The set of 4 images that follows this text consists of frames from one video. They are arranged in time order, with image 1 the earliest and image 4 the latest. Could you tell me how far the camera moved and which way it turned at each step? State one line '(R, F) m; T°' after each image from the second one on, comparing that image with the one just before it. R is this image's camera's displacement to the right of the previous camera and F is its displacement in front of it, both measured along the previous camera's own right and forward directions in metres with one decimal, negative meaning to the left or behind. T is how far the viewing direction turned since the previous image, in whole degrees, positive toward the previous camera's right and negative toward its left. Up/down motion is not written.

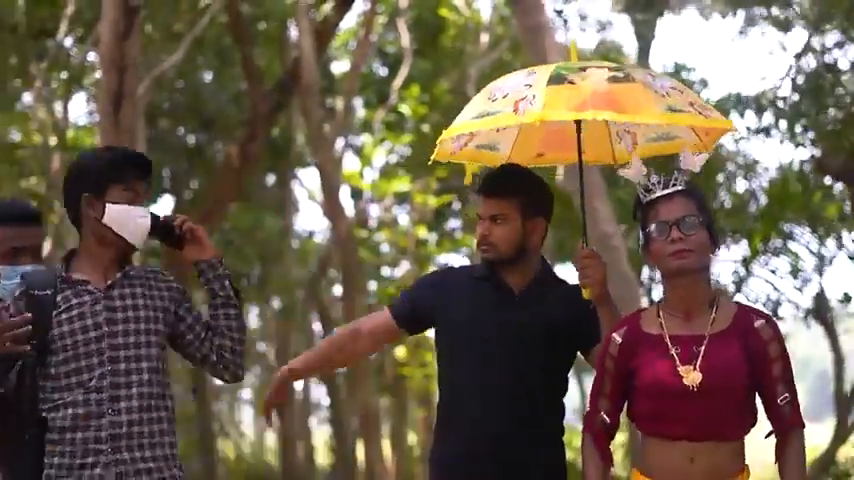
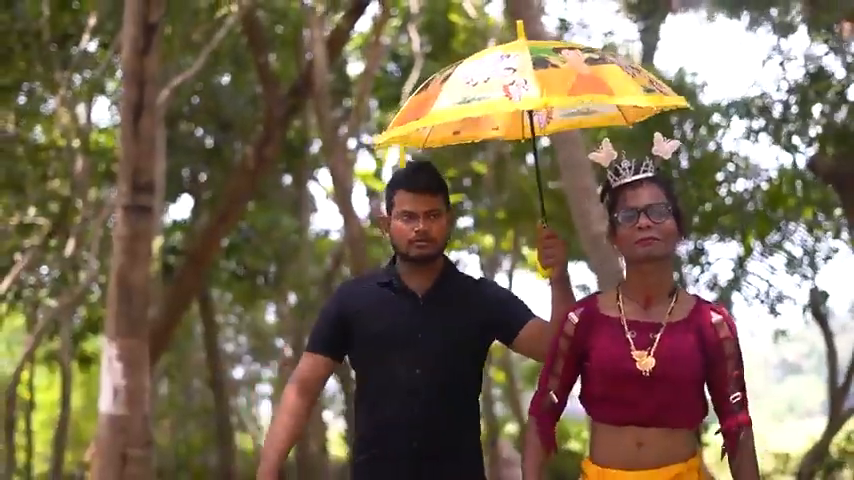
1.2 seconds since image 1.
(+0.1, -0.4) m; -1°
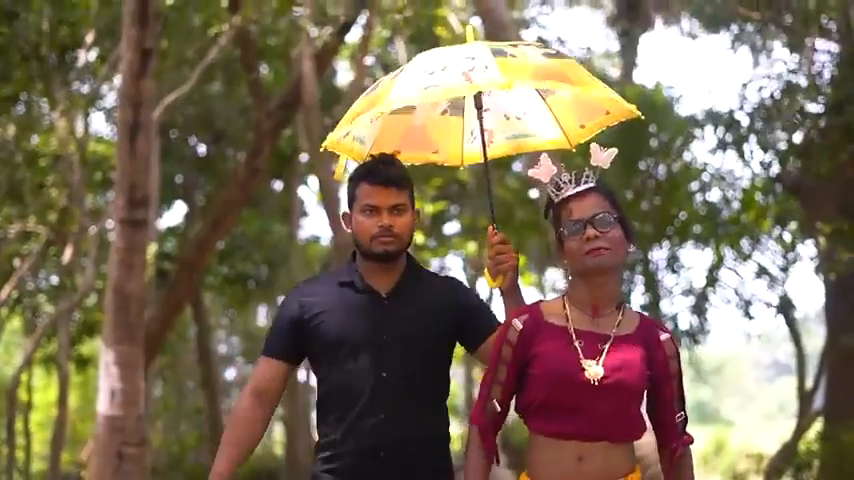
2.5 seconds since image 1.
(+0.1, -0.4) m; 0°
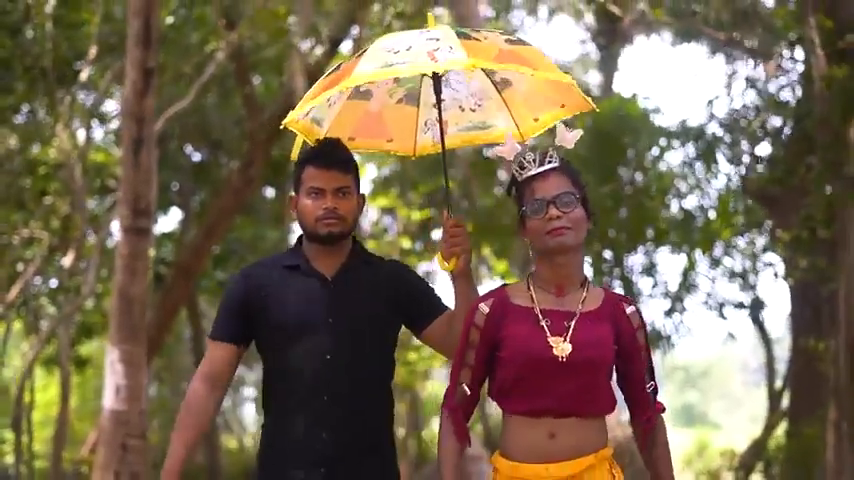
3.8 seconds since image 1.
(+0.1, -0.5) m; 0°
